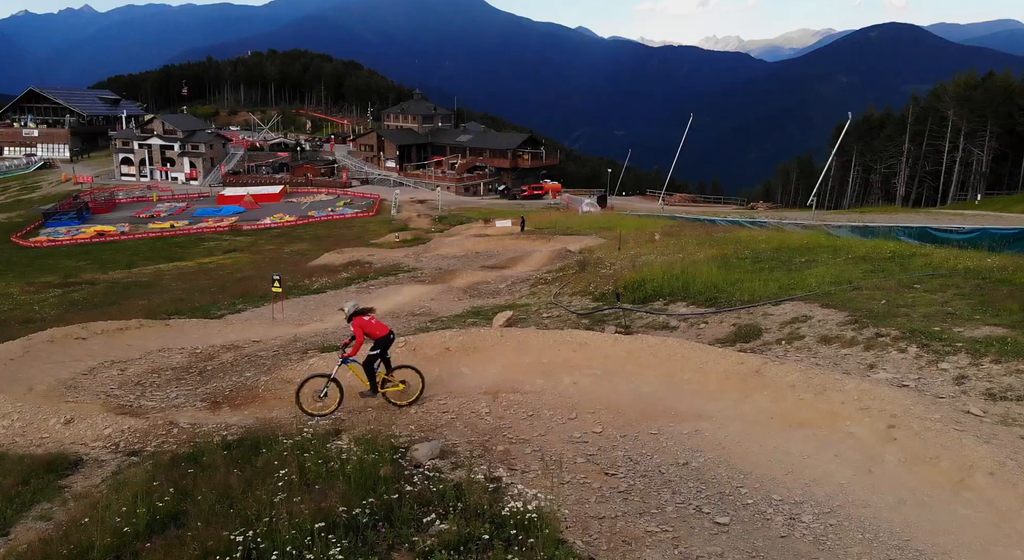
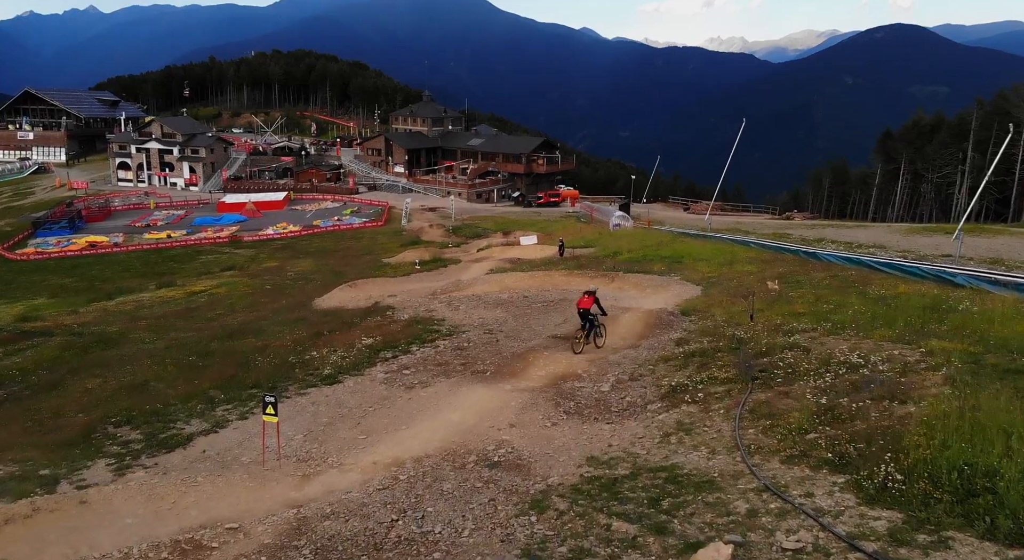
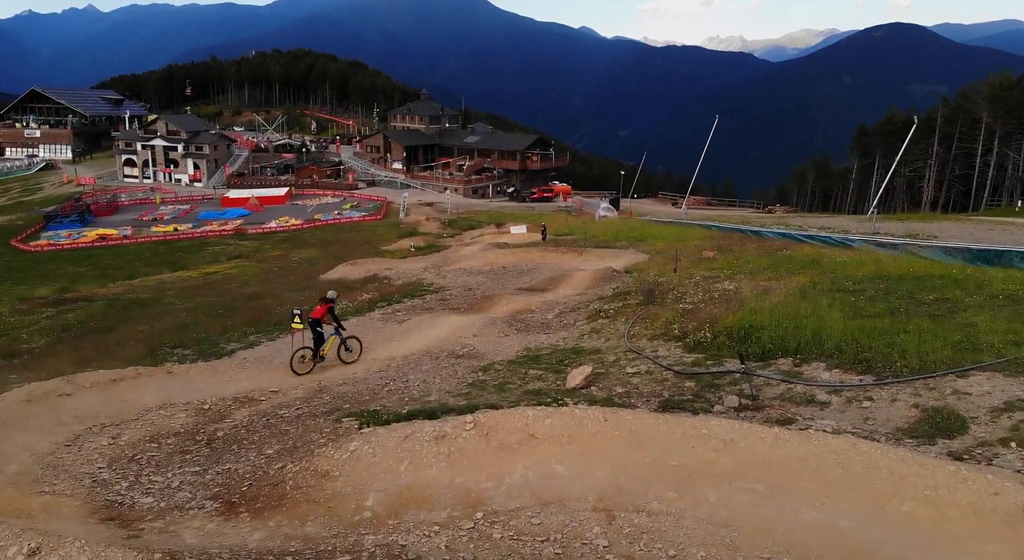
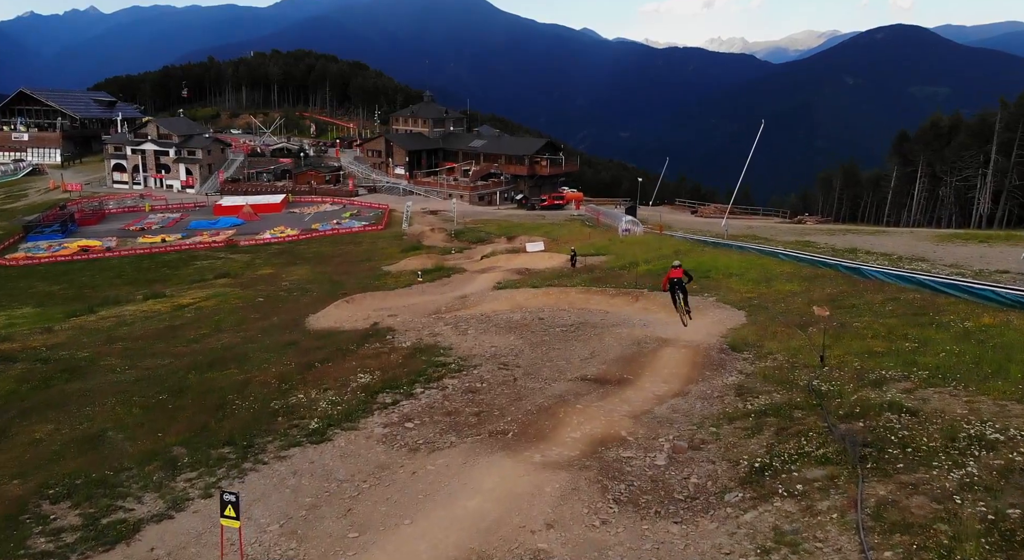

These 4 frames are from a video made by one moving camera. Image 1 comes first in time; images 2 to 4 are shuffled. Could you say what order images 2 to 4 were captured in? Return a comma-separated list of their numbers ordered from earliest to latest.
3, 2, 4
